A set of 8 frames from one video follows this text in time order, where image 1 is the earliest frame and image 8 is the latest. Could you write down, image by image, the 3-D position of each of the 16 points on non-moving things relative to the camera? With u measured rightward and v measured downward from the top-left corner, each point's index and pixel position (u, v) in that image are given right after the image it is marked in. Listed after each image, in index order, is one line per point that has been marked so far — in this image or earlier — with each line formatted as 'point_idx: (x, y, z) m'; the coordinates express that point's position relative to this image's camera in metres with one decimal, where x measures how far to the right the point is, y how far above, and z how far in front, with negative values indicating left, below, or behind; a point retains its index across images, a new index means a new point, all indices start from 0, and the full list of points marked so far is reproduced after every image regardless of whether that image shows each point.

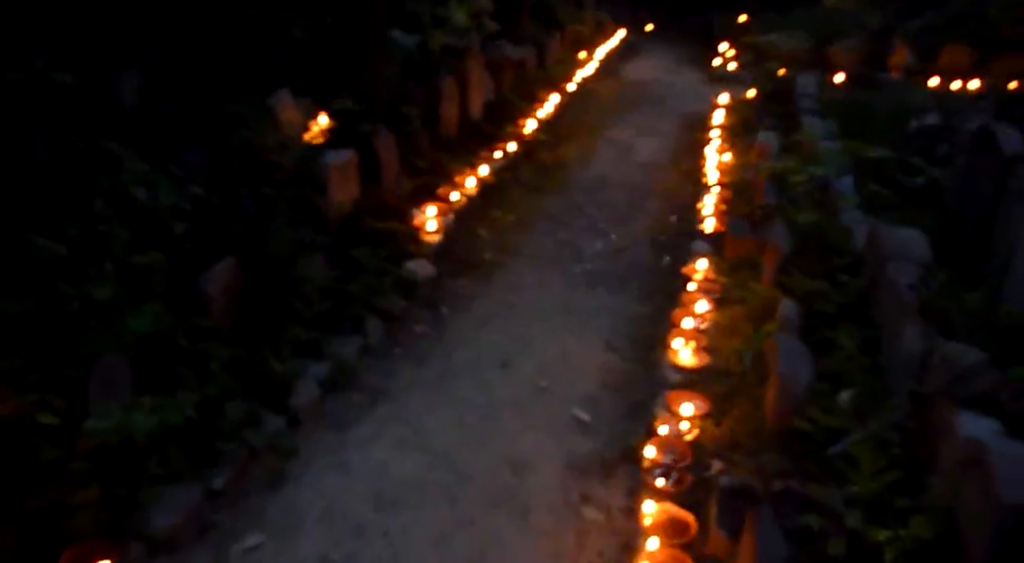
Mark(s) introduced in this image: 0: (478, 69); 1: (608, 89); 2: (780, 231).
0: (-0.3, +1.9, +6.6) m
1: (+1.2, +2.5, +9.2) m
2: (+1.3, +0.2, +3.4) m
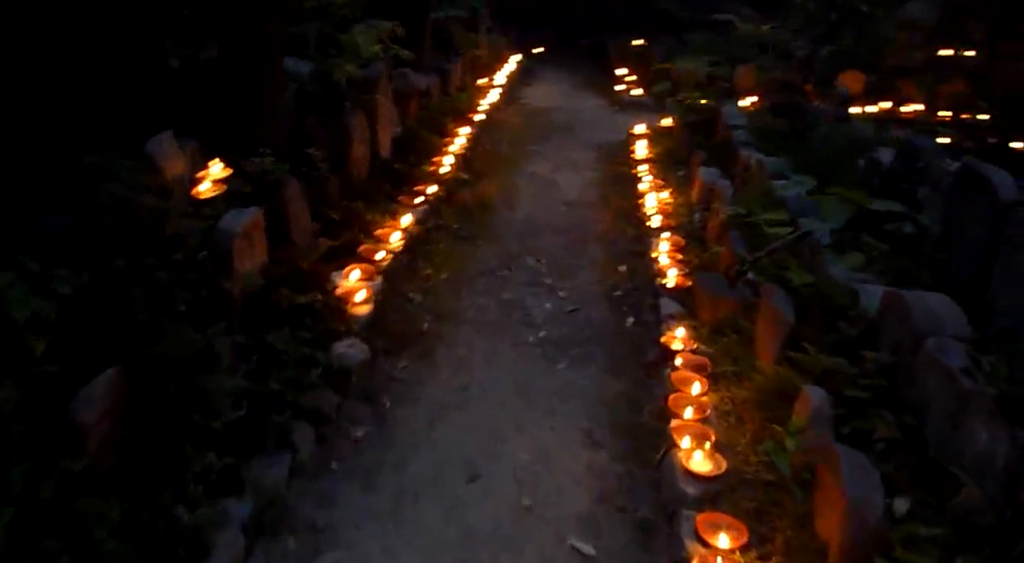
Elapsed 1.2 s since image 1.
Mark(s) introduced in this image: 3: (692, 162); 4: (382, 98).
0: (-1.0, +1.5, +5.9) m
1: (0.0, +2.0, +8.8) m
2: (+1.1, -0.1, +3.1) m
3: (+1.5, +1.0, +6.0) m
4: (-1.0, +1.5, +5.7) m
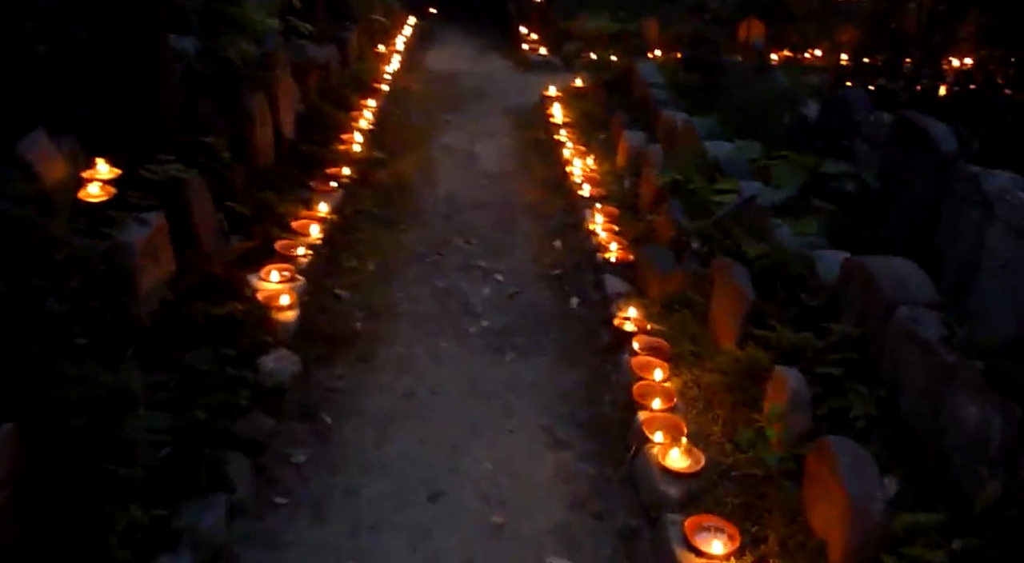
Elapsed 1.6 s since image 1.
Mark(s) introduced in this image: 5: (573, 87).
0: (-1.7, +1.5, +5.5) m
1: (-1.1, +2.3, +8.4) m
2: (+0.9, +0.1, +3.0) m
3: (+0.8, +1.3, +5.9) m
4: (-1.7, +1.5, +5.2) m
5: (+0.6, +2.0, +7.3) m
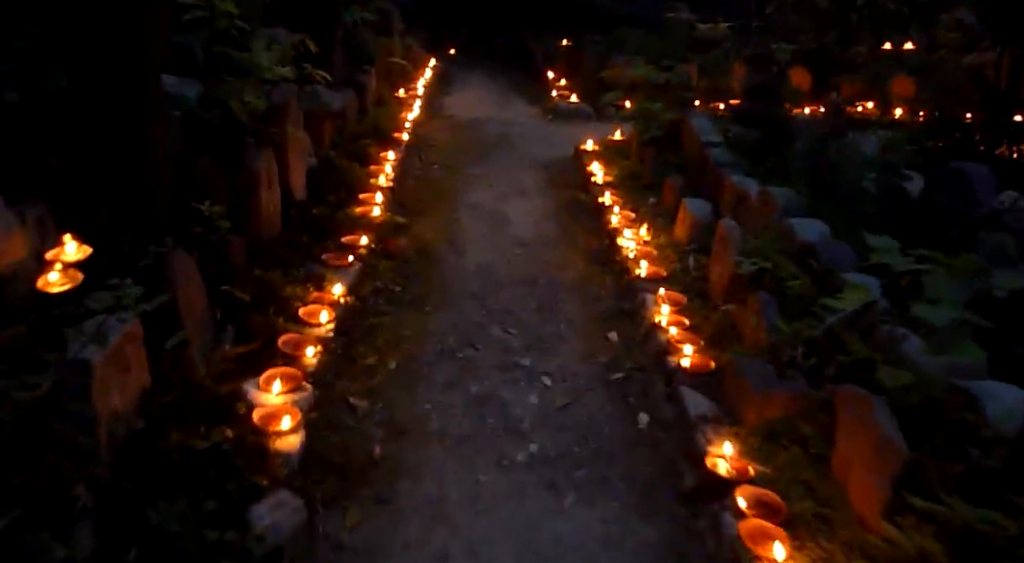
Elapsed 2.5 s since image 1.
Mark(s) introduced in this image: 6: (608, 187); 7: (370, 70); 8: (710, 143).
0: (-1.4, +1.0, +4.9) m
1: (-0.7, +1.6, +7.8) m
2: (+1.1, -0.4, +2.3) m
3: (+1.1, +0.7, +5.2) m
4: (-1.4, +1.0, +4.6) m
5: (+0.9, +1.3, +6.7) m
6: (+0.8, +0.7, +5.6) m
7: (-1.5, +2.2, +7.7) m
8: (+1.5, +1.0, +5.3) m
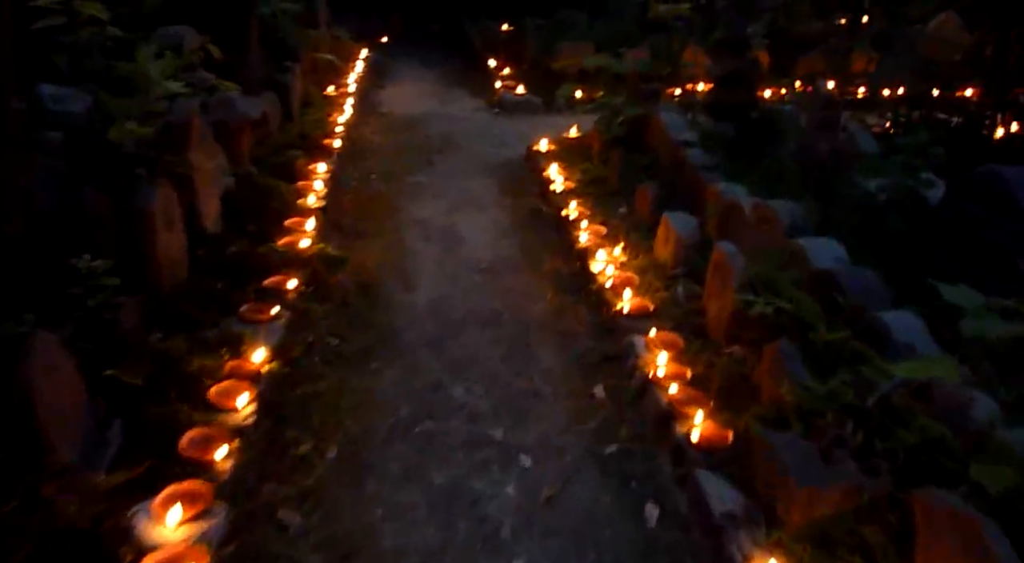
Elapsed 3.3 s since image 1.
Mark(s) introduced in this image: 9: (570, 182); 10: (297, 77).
0: (-1.7, +0.7, +4.1) m
1: (-1.3, +1.5, +7.1) m
2: (+1.1, -0.6, +1.7) m
3: (+0.8, +0.5, +4.6) m
4: (-1.7, +0.7, +3.9) m
5: (+0.5, +1.2, +6.1) m
6: (+0.4, +0.6, +5.0) m
7: (-2.1, +2.0, +6.9) m
8: (+1.1, +0.9, +4.7) m
9: (+0.4, +0.7, +5.2) m
10: (-2.0, +1.9, +6.8) m
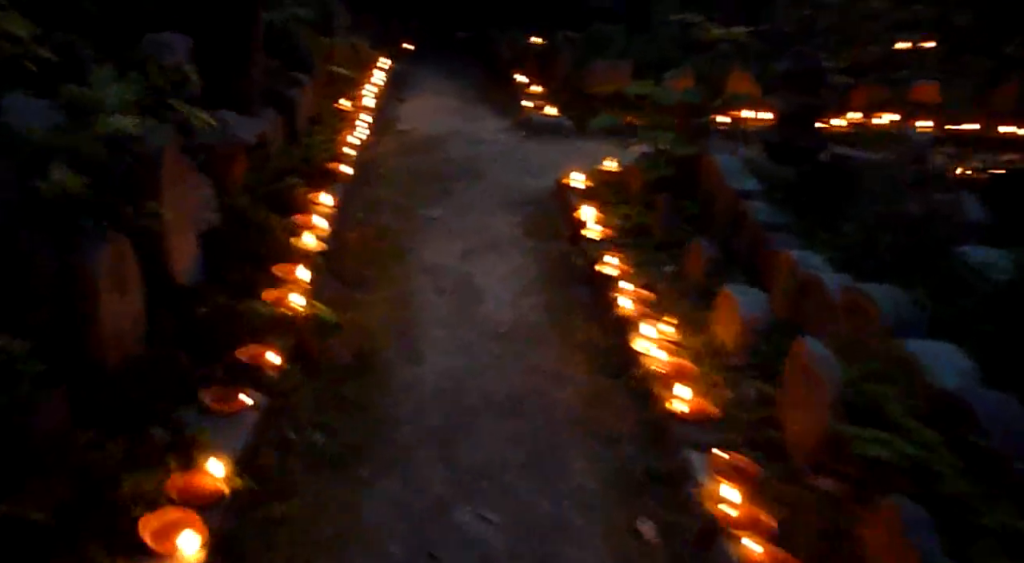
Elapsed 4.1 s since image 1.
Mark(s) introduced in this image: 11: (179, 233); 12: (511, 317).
0: (-1.6, +0.4, +3.5) m
1: (-1.0, +1.1, +6.4) m
2: (+1.1, -1.0, +1.0) m
3: (+1.0, +0.1, +4.0) m
4: (-1.5, +0.4, +3.2) m
5: (+0.7, +0.8, +5.4) m
6: (+0.6, +0.2, +4.3) m
7: (-1.8, +1.7, +6.3) m
8: (+1.3, +0.5, +4.0) m
9: (+0.6, +0.3, +4.5) m
10: (-1.8, +1.6, +6.2) m
11: (-1.5, +0.2, +3.3) m
12: (0.0, -0.2, +3.9) m
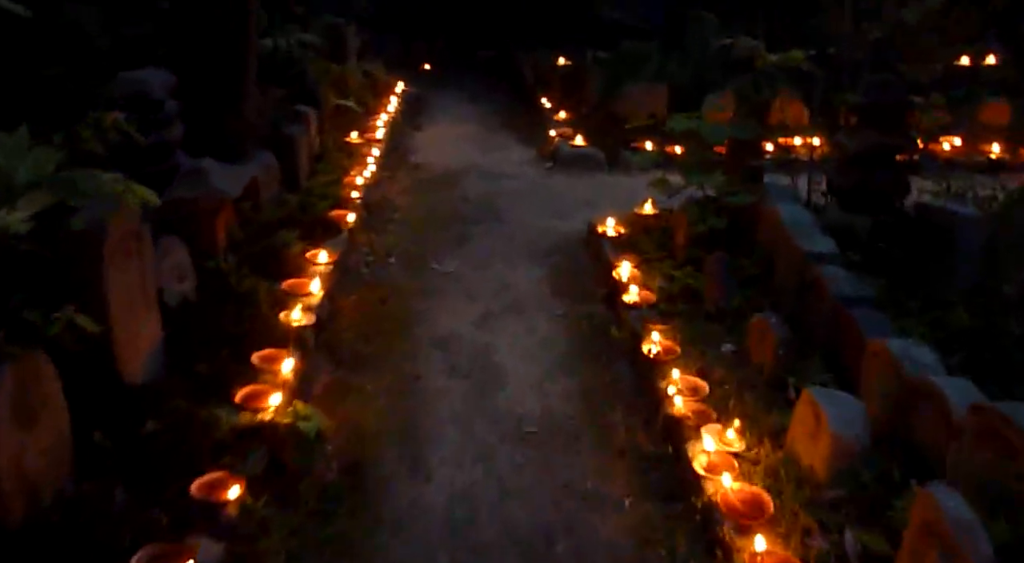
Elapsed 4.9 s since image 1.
0: (-1.5, +0.1, +2.9) m
1: (-0.8, +0.7, +5.8) m
2: (+1.2, -1.3, +0.3) m
3: (+1.1, -0.2, +3.3) m
4: (-1.4, +0.1, +2.6) m
5: (+0.9, +0.4, +4.7) m
6: (+0.7, -0.2, +3.6) m
7: (-1.6, +1.3, +5.7) m
8: (+1.4, +0.1, +3.3) m
9: (+0.7, -0.1, +3.8) m
10: (-1.6, +1.2, +5.6) m
11: (-1.4, -0.1, +2.7) m
12: (+0.1, -0.6, +3.2) m
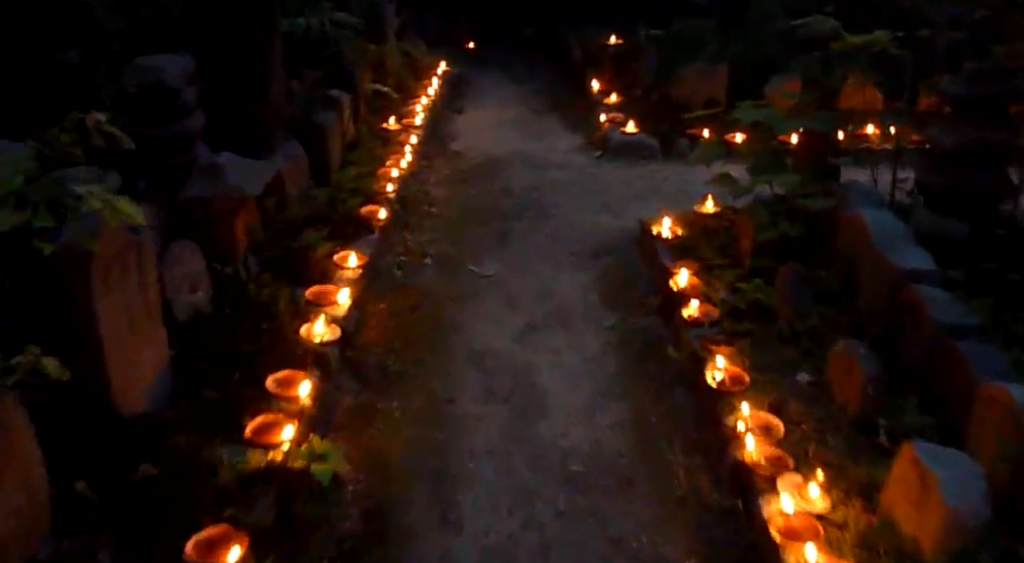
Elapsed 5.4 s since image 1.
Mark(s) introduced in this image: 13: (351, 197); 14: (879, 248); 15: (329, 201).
0: (-1.3, 0.0, +2.6) m
1: (-0.5, +0.7, +5.5) m
2: (+1.2, -1.5, -0.1) m
3: (+1.2, -0.3, +2.8) m
4: (-1.3, 0.0, +2.3) m
5: (+1.1, +0.4, +4.3) m
6: (+0.9, -0.2, +3.2) m
7: (-1.3, +1.3, +5.3) m
8: (+1.6, 0.0, +2.9) m
9: (+0.9, -0.1, +3.4) m
10: (-1.2, +1.2, +5.3) m
11: (-1.3, -0.2, +2.4) m
12: (+0.3, -0.6, +2.8) m
13: (-1.0, +0.5, +4.4) m
14: (+1.6, +0.1, +3.1) m
15: (-1.1, +0.5, +4.3) m
